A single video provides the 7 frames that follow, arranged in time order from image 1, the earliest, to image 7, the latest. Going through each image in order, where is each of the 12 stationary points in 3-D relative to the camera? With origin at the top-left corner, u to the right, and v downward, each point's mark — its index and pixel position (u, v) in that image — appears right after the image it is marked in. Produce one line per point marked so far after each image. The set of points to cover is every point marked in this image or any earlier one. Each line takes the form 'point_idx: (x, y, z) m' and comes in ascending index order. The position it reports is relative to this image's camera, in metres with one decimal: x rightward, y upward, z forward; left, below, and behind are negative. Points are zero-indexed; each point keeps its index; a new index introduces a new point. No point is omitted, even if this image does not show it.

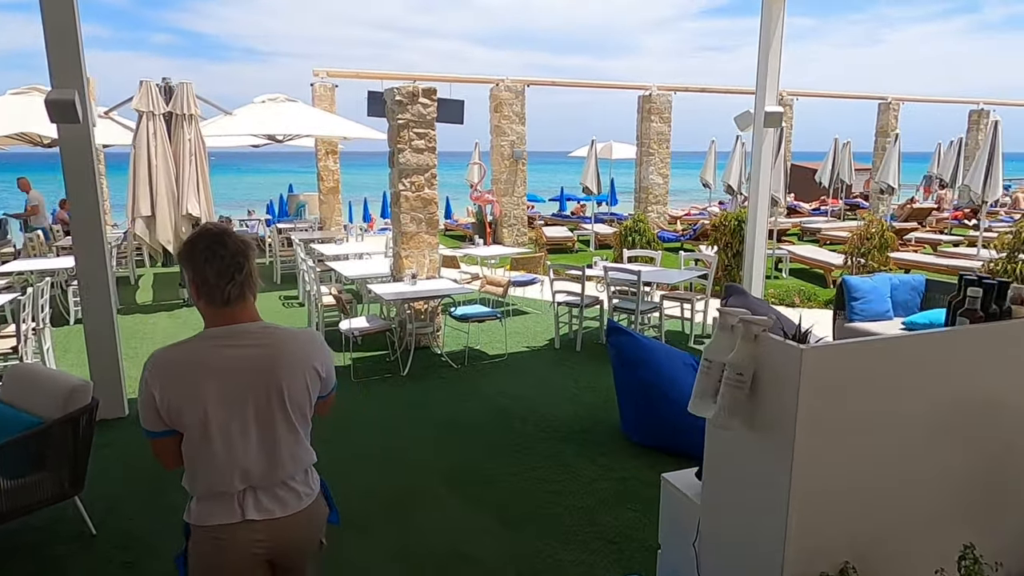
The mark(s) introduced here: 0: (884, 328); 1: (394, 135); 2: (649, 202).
0: (+3.0, -0.3, +5.3) m
1: (-1.1, +1.4, +6.0) m
2: (+3.1, +2.0, +15.0) m
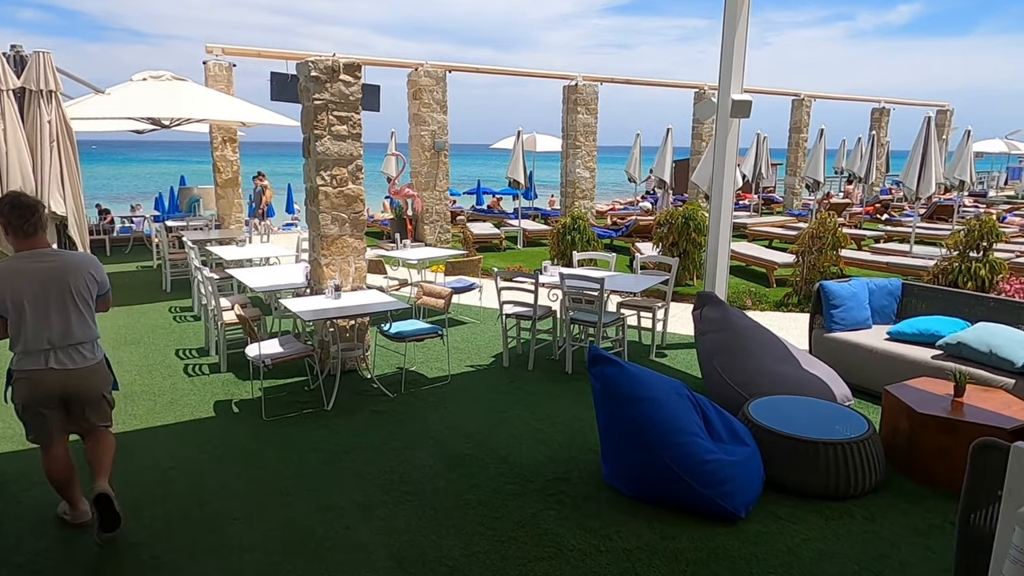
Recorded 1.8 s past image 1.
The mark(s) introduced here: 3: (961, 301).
0: (+2.6, -0.4, +4.8) m
1: (-1.5, +1.3, +4.9) m
2: (+1.4, +2.0, +14.4) m
3: (+3.3, -0.1, +4.9) m
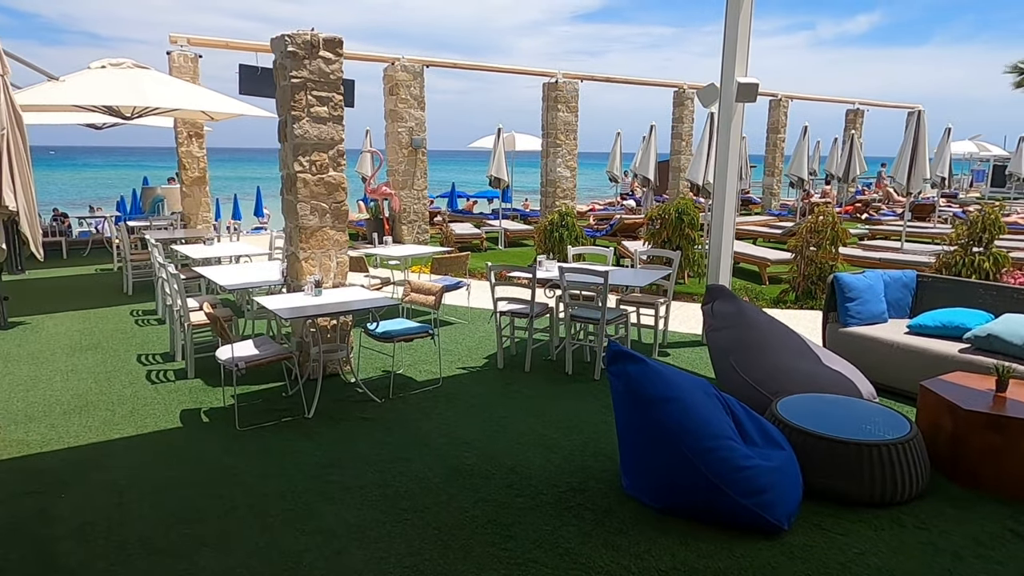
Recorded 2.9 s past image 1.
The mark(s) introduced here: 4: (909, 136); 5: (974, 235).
0: (+2.6, -0.3, +4.6) m
1: (-1.5, +1.3, +4.5) m
2: (+1.0, +2.0, +14.1) m
3: (+3.3, 0.0, +4.6) m
4: (+5.5, +2.1, +9.1) m
5: (+4.6, +0.5, +6.5) m
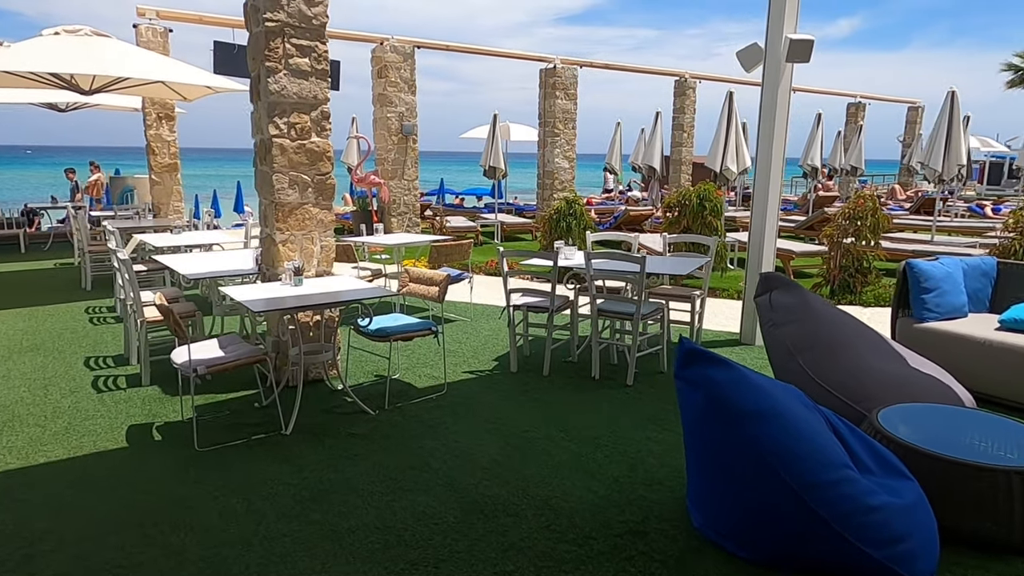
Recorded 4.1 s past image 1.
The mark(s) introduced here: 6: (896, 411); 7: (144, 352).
0: (+2.7, -0.2, +3.9) m
1: (-1.4, +1.4, +3.7) m
2: (+0.9, +2.0, +13.4) m
3: (+3.4, 0.0, +4.0) m
4: (+5.5, +2.1, +8.5) m
5: (+4.6, +0.6, +5.8) m
6: (+1.7, -0.5, +2.9) m
7: (-2.3, -0.4, +4.2) m
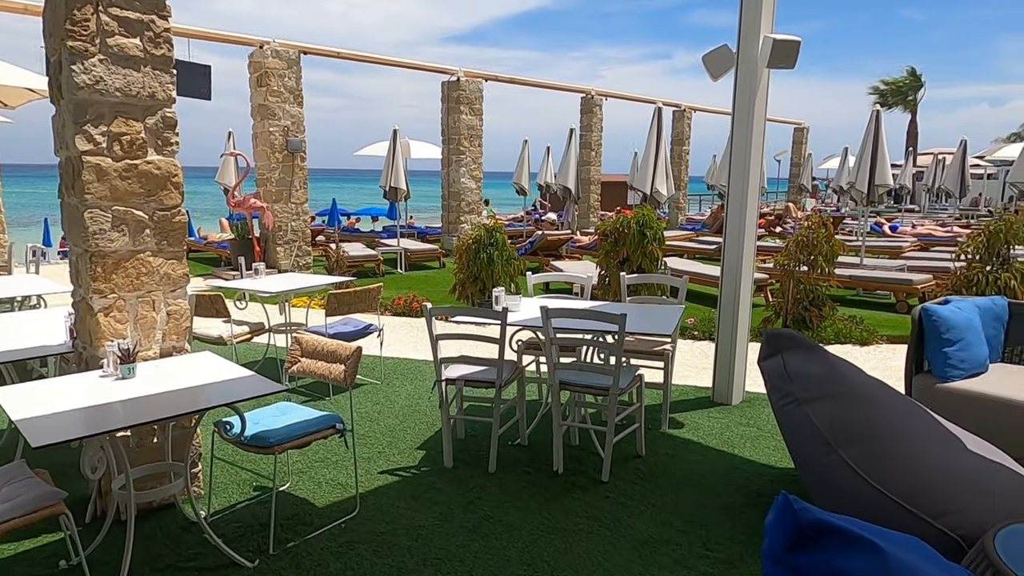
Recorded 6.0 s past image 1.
0: (+2.4, -0.5, +3.2) m
1: (-1.7, +1.0, +2.5) m
2: (-1.0, +1.5, +12.4) m
3: (+3.1, -0.2, +3.4) m
4: (+4.4, +1.8, +8.3) m
5: (+4.0, +0.4, +5.5) m
6: (+1.6, -0.8, +2.1) m
7: (-2.6, -0.8, +2.7) m
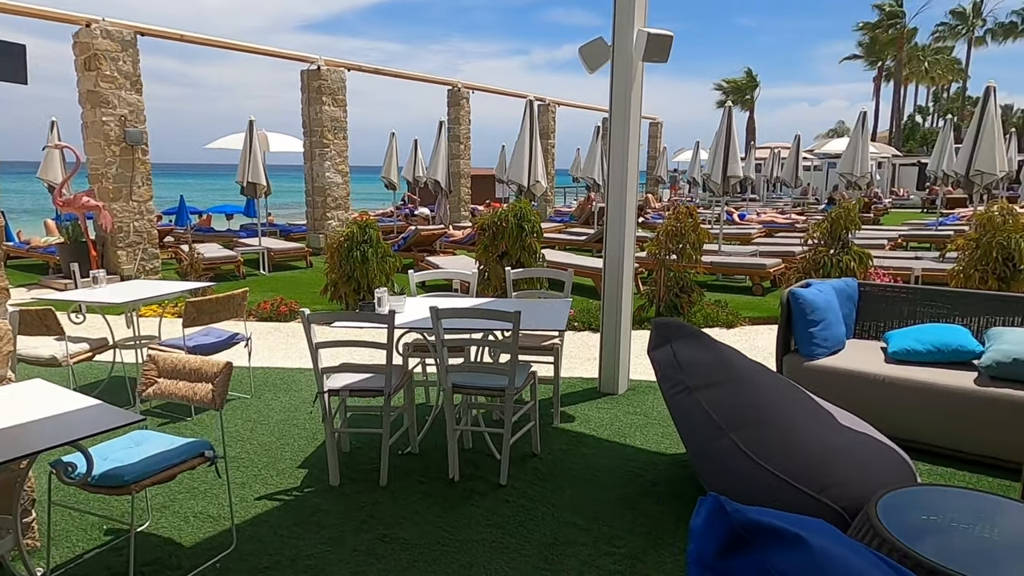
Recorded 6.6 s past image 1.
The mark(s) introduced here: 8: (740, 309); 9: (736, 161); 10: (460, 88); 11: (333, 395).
0: (+1.9, -0.4, +3.5) m
1: (-2.1, +0.9, +1.9) m
2: (-3.3, +1.5, +11.8) m
3: (+2.5, -0.1, +3.8) m
4: (+2.7, +2.0, +8.8) m
5: (+2.9, +0.5, +6.0) m
6: (+1.3, -0.7, +2.2) m
7: (-2.9, -0.9, +2.0) m
8: (+2.3, -0.2, +6.6) m
9: (+2.9, +1.7, +8.7) m
10: (-1.1, +4.2, +13.9) m
11: (-0.8, -0.5, +3.1) m
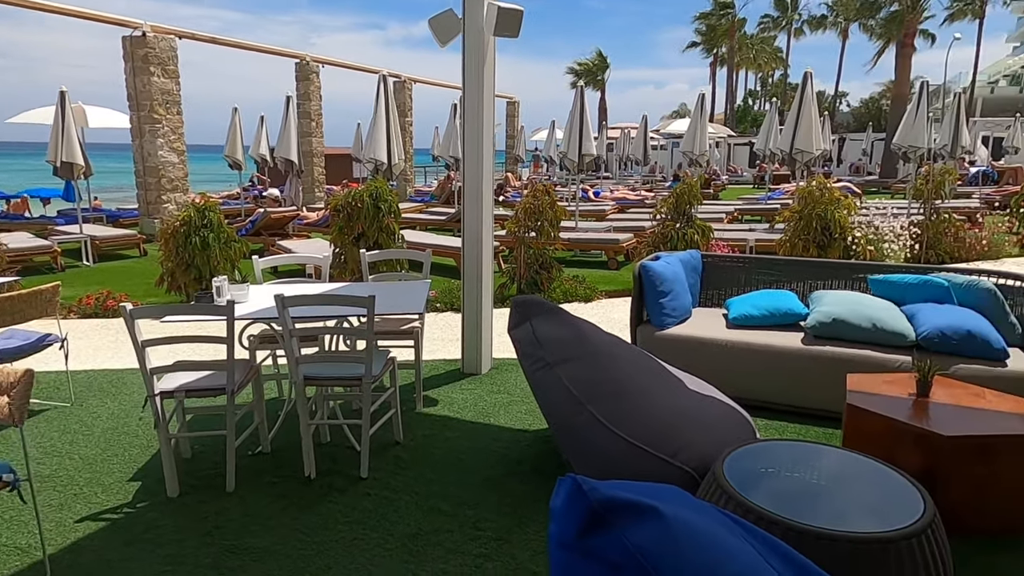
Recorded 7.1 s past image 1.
0: (+1.1, -0.2, +3.7) m
1: (-2.5, +0.9, +1.4) m
2: (-5.7, +1.6, +10.7) m
3: (+1.6, +0.1, +4.1) m
4: (+0.8, +2.4, +9.0) m
5: (+1.6, +0.8, +6.4) m
6: (+0.8, -0.6, +2.3) m
7: (-3.3, -1.0, +1.3) m
8: (+0.9, 0.0, +6.8) m
9: (+1.0, +2.0, +9.0) m
10: (-4.0, +4.5, +13.1) m
11: (-1.4, -0.5, +2.8) m
